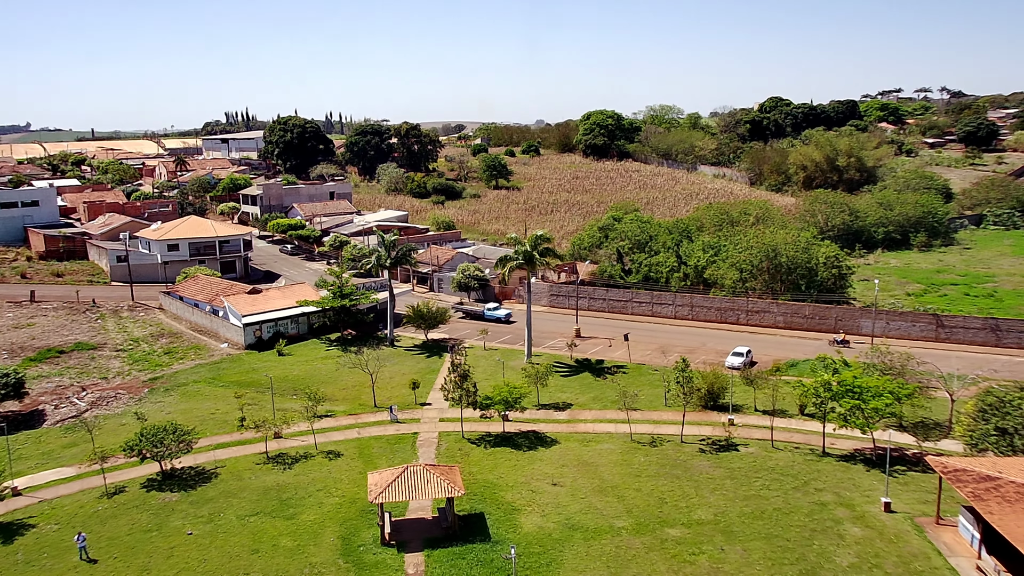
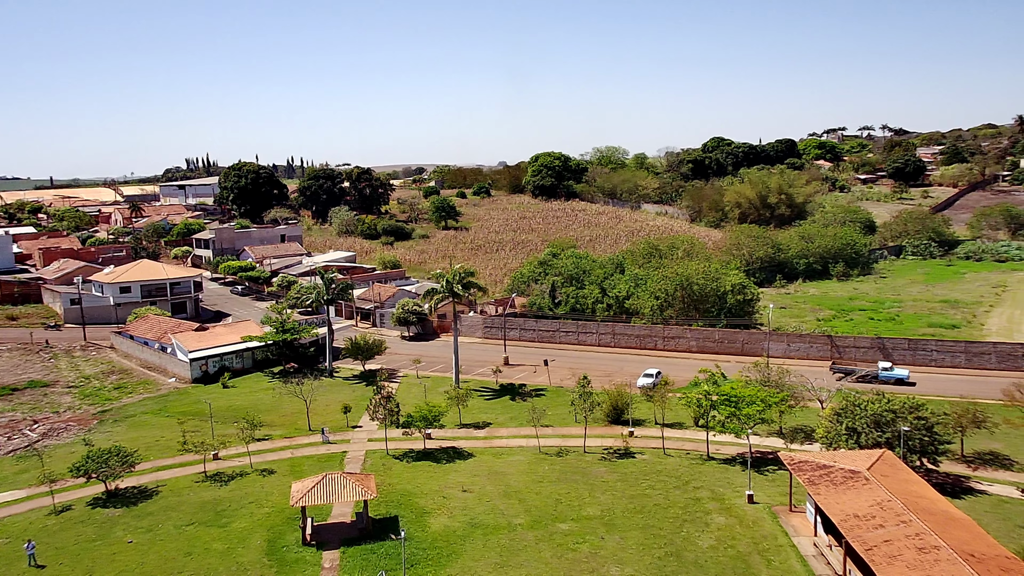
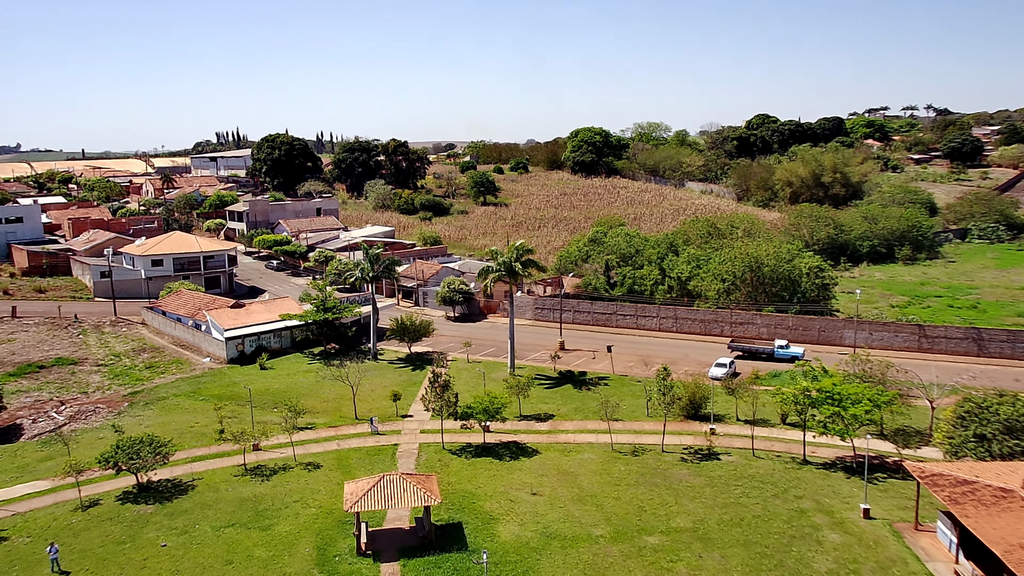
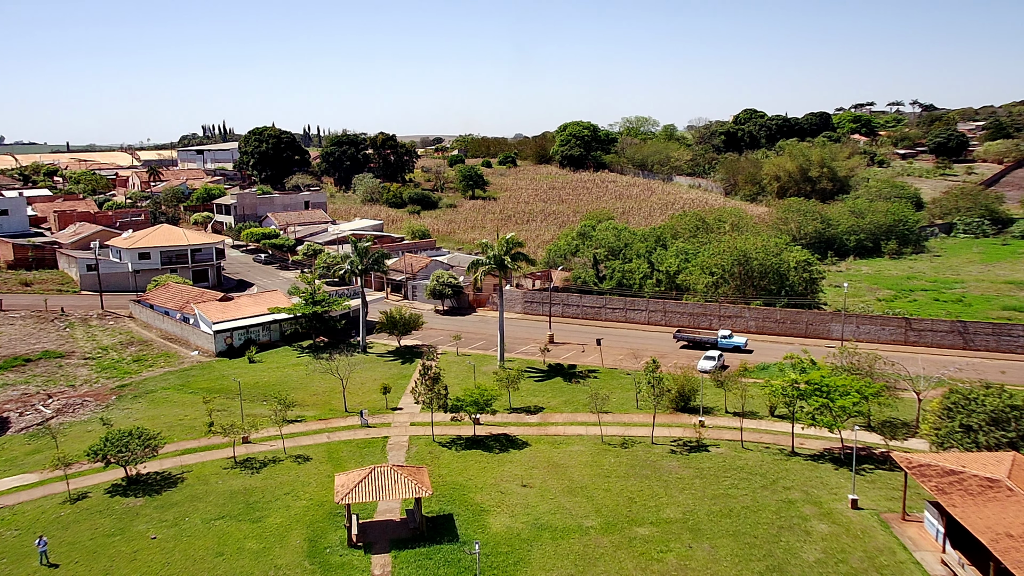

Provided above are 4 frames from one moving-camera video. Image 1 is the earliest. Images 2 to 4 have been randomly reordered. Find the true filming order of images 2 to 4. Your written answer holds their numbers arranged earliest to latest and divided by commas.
4, 3, 2
